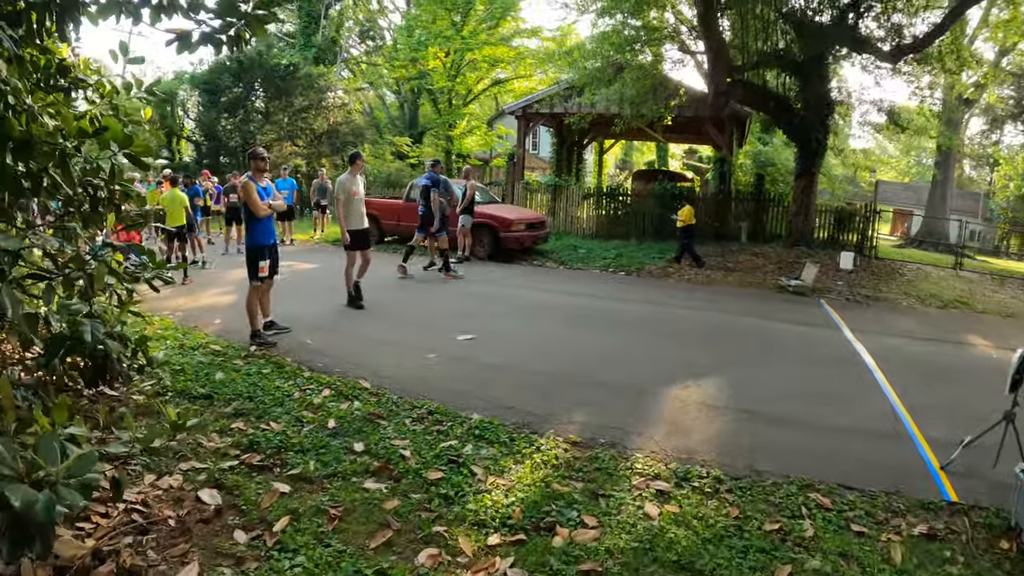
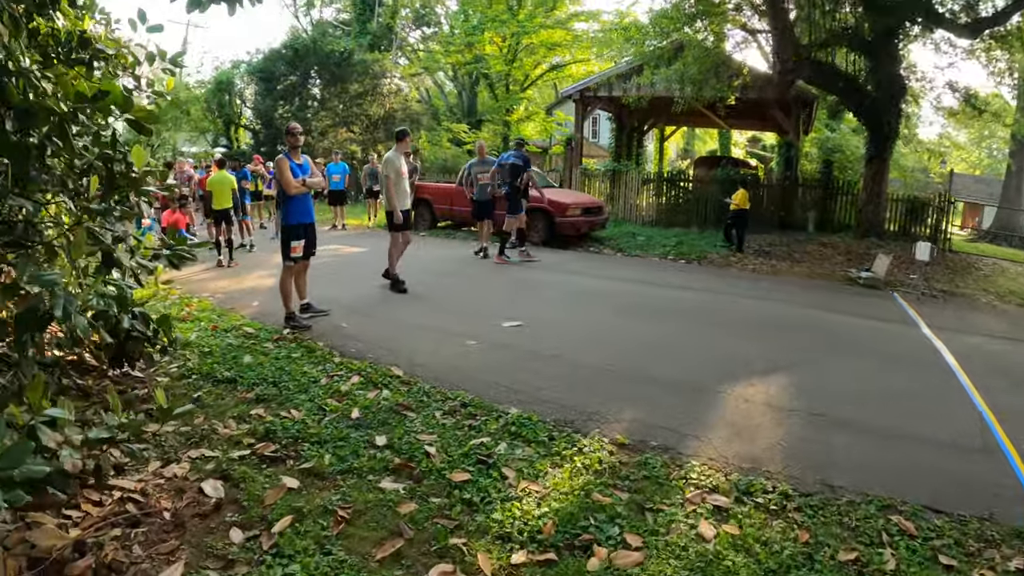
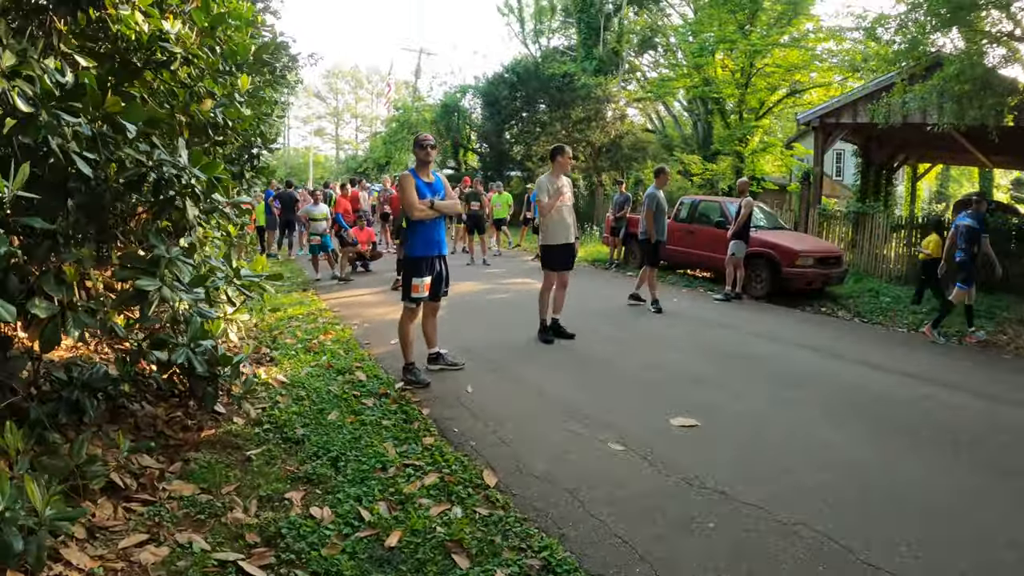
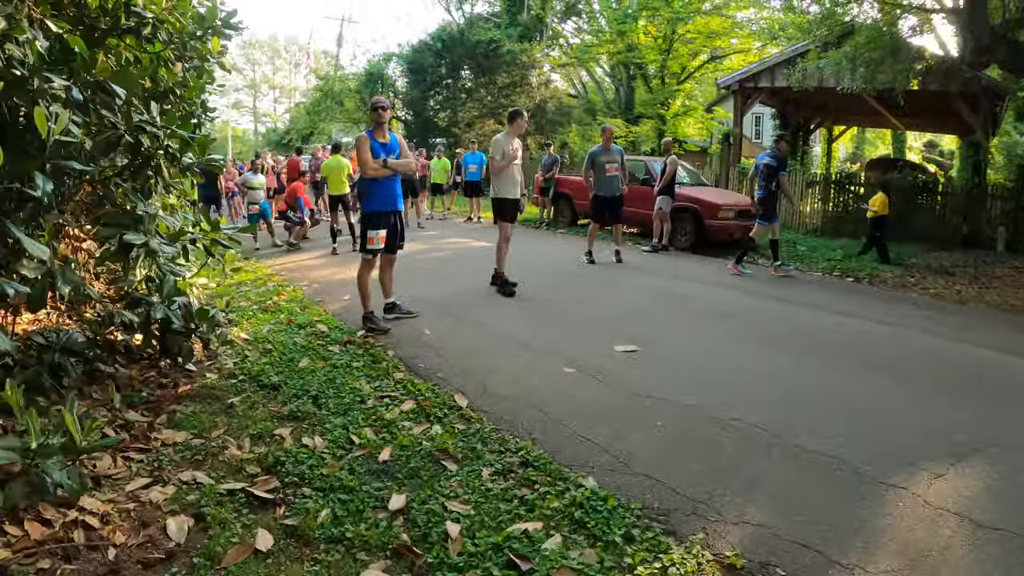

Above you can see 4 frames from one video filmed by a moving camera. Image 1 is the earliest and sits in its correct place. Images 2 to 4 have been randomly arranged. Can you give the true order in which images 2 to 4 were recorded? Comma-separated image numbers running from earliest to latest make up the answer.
2, 4, 3
